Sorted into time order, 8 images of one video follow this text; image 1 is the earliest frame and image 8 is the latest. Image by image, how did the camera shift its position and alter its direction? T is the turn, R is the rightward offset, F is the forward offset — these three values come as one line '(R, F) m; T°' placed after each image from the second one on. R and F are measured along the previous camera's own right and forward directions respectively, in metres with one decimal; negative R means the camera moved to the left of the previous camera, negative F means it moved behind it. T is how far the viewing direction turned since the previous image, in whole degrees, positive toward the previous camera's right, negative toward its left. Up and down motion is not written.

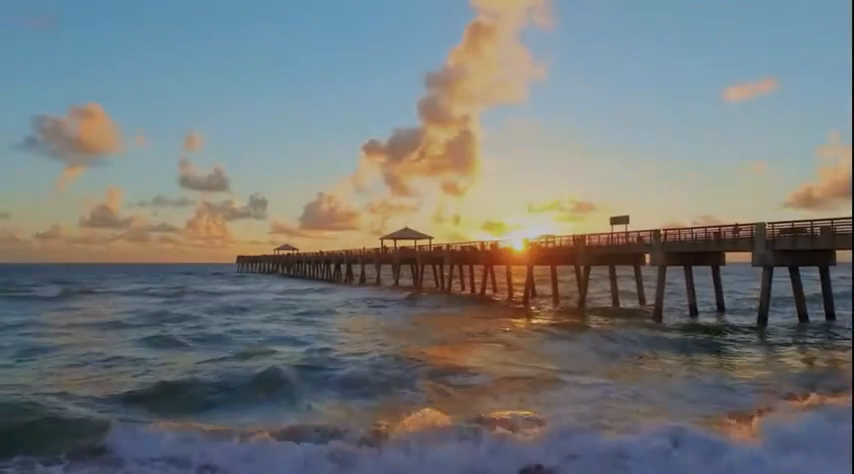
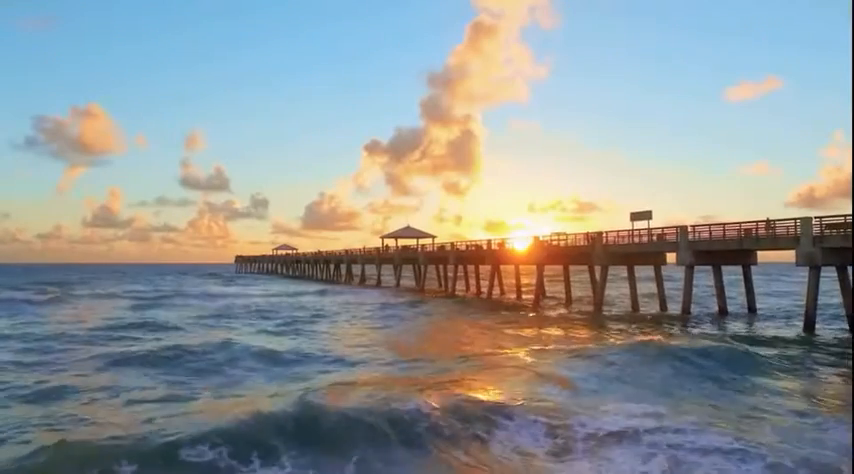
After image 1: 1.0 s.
(-0.1, +2.6) m; 0°
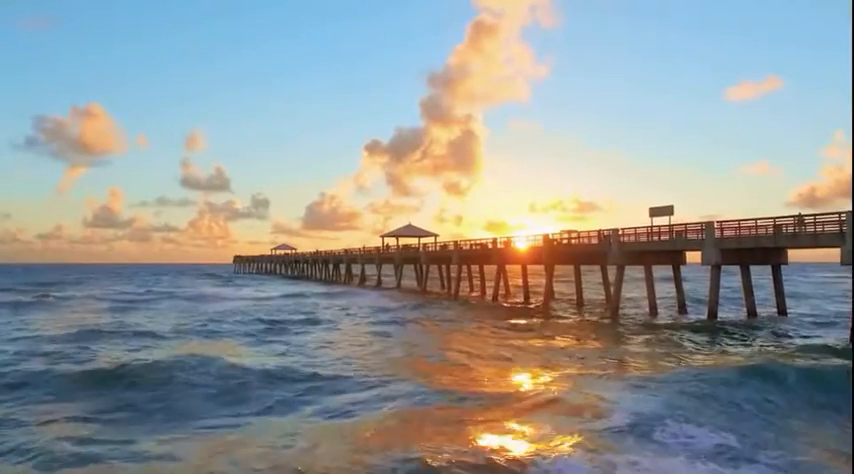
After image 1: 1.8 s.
(-0.1, +2.1) m; 0°
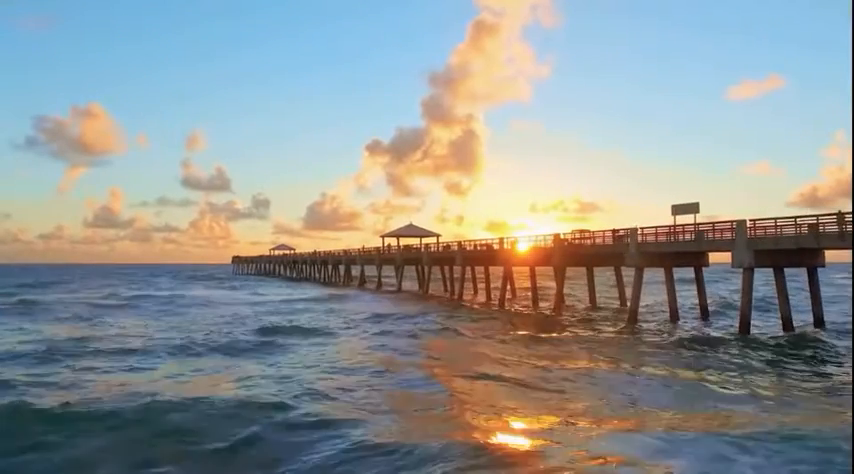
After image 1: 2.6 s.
(-0.1, +2.2) m; 0°
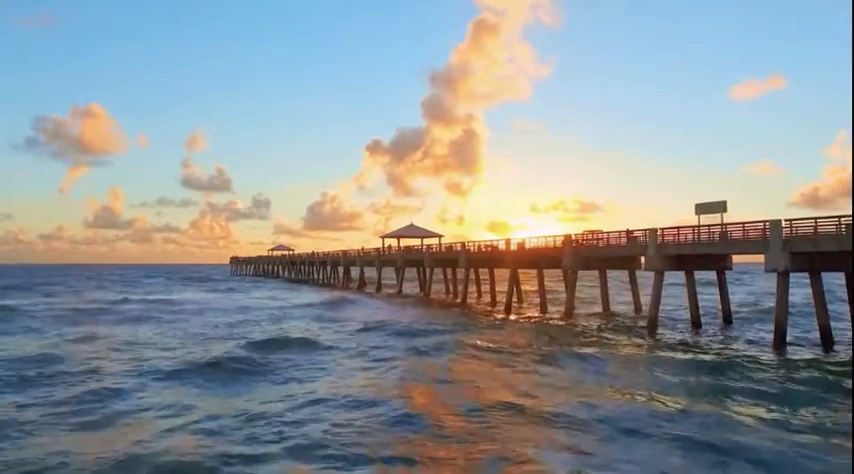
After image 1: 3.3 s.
(-0.1, +2.0) m; 0°
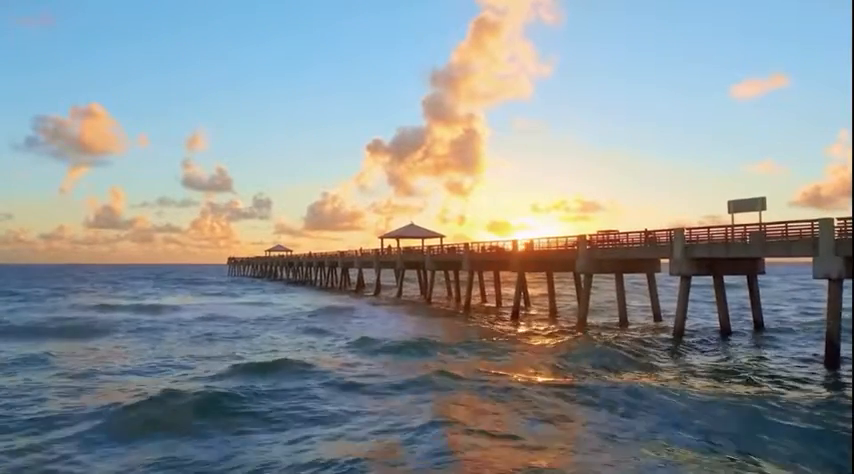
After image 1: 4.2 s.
(0.0, +2.5) m; 0°
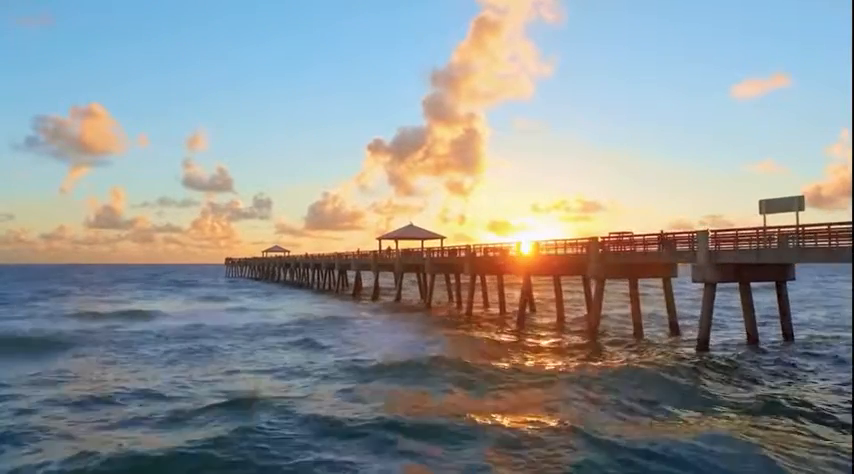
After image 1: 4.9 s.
(0.0, +2.0) m; 0°
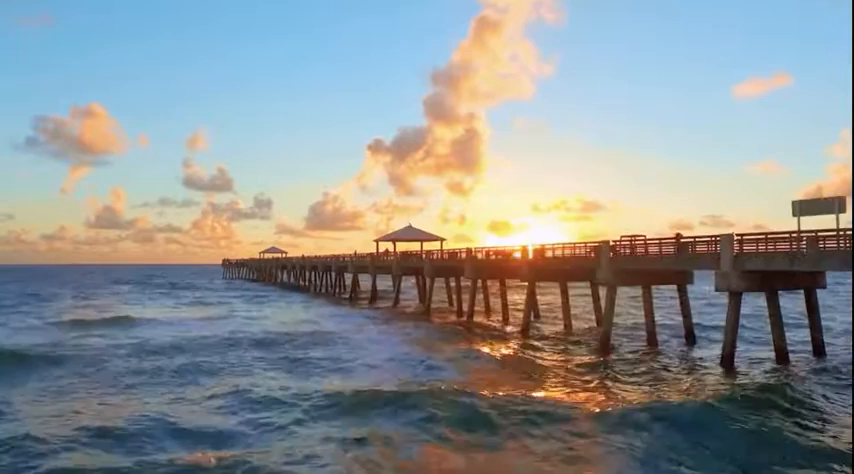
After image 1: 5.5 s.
(+0.1, +1.8) m; 0°
